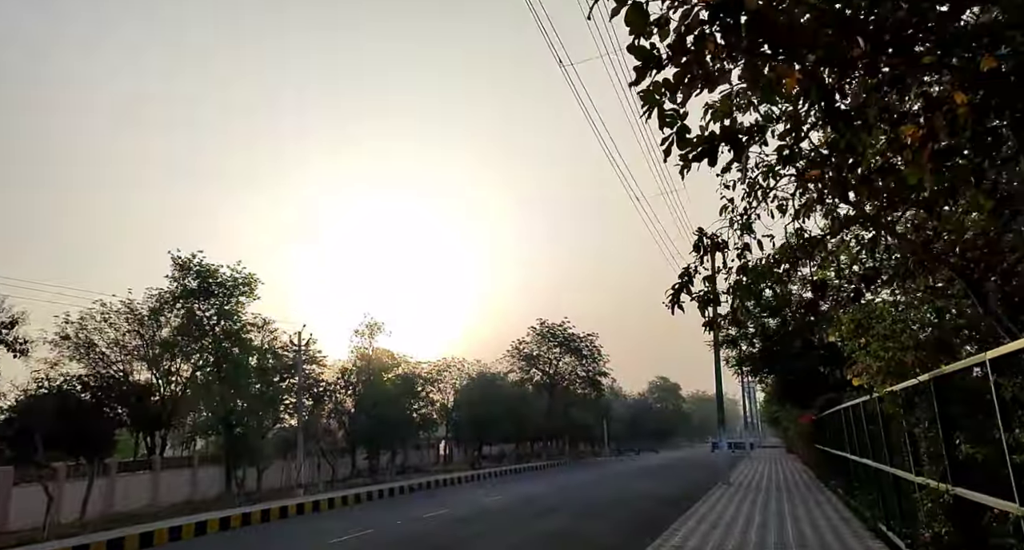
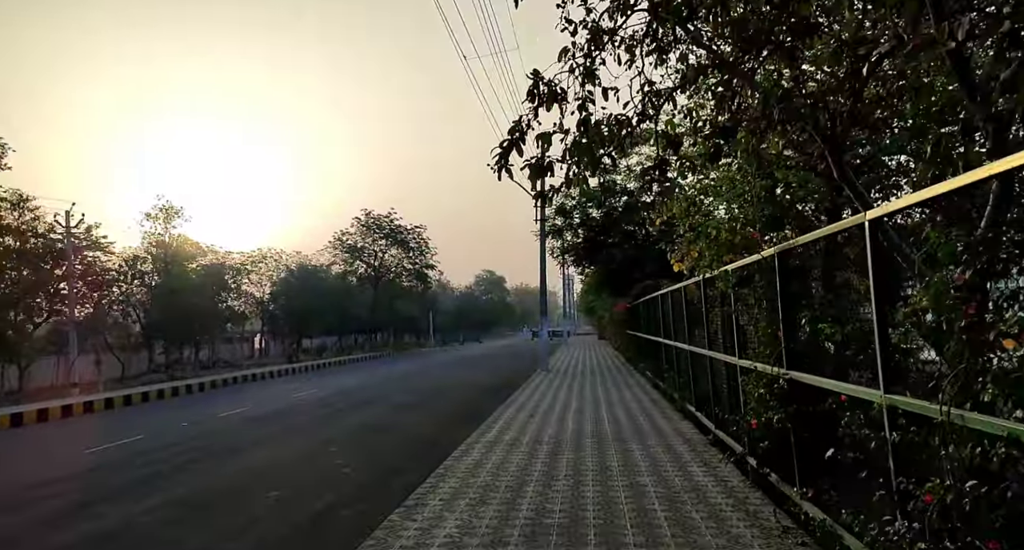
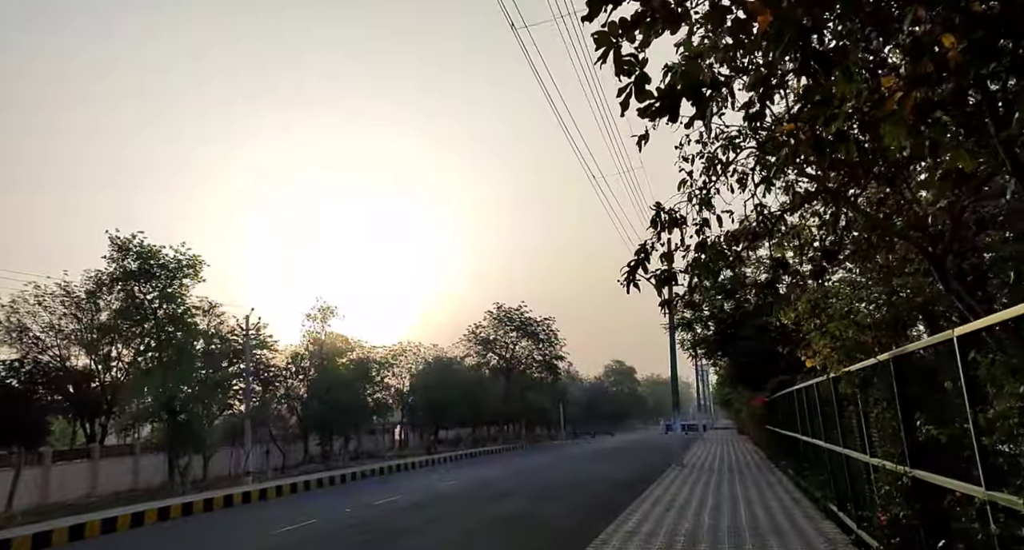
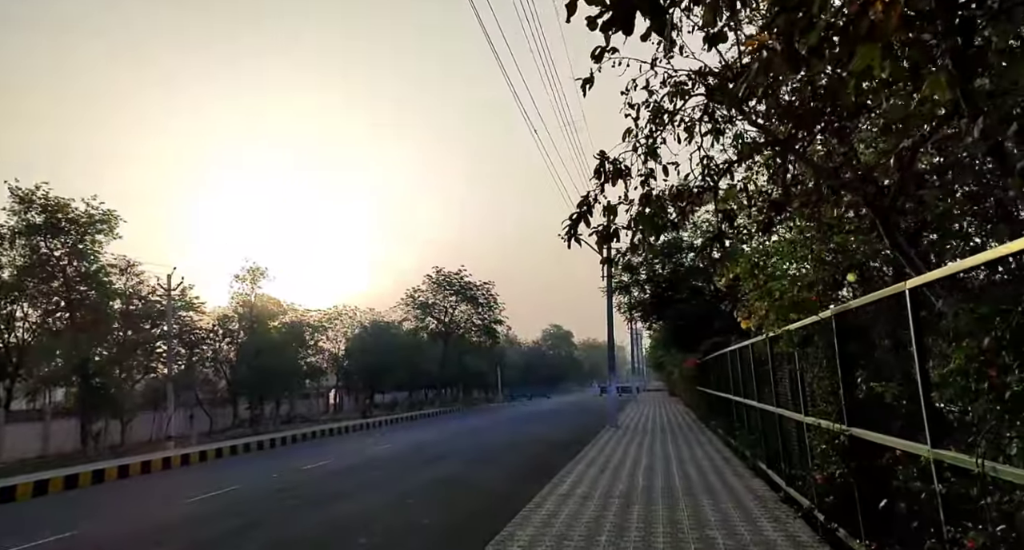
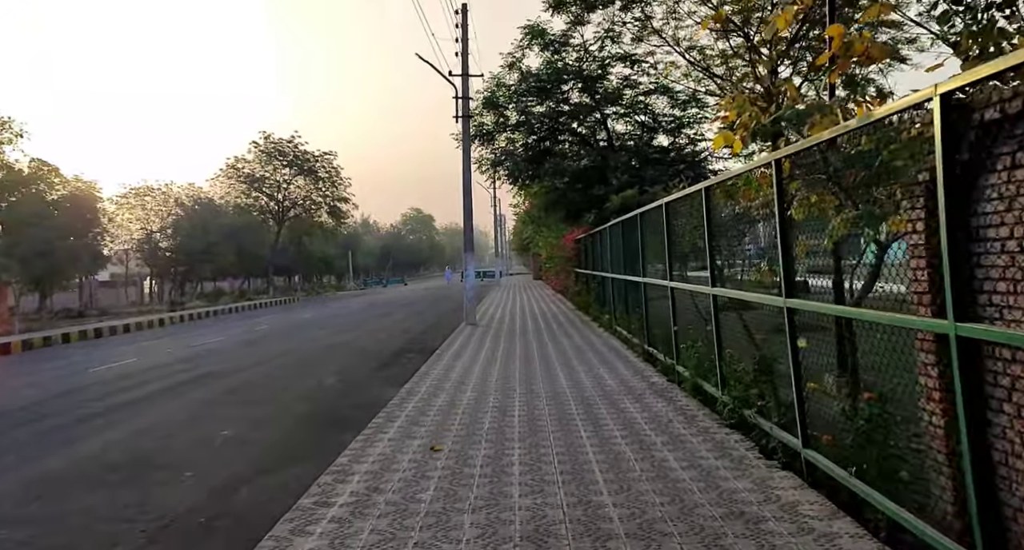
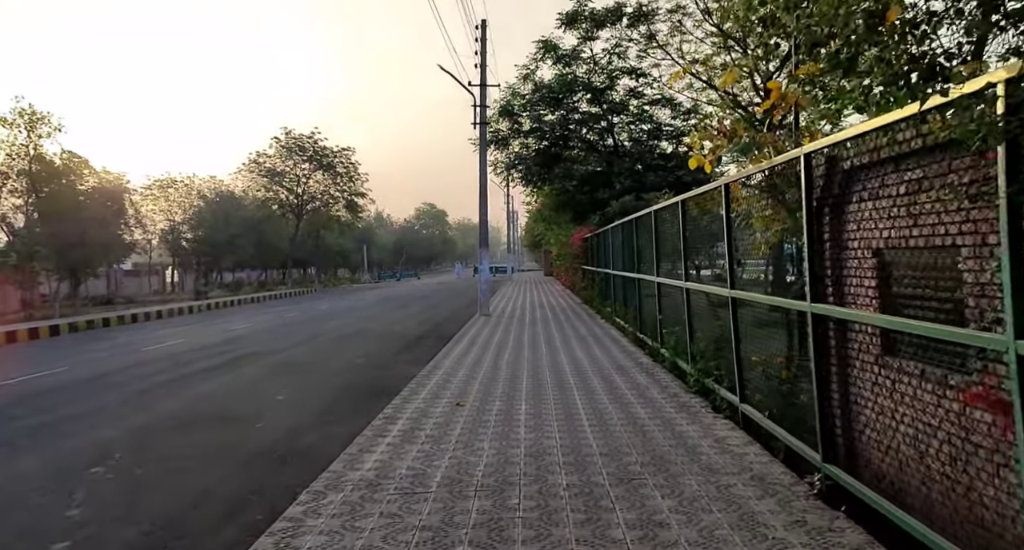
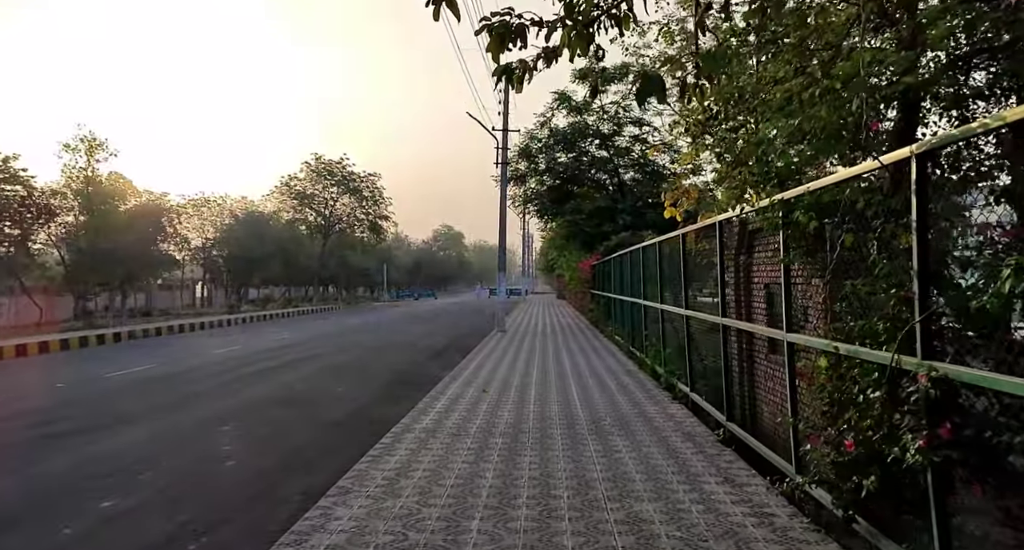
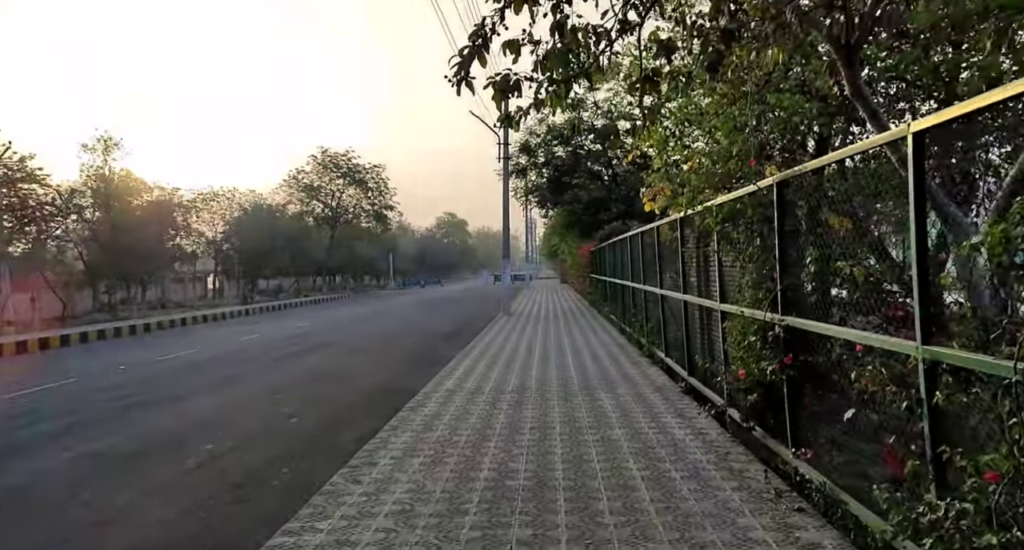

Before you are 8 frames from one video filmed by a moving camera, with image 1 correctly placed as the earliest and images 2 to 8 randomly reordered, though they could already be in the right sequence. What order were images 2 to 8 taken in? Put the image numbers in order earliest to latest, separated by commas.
3, 4, 2, 8, 7, 6, 5
